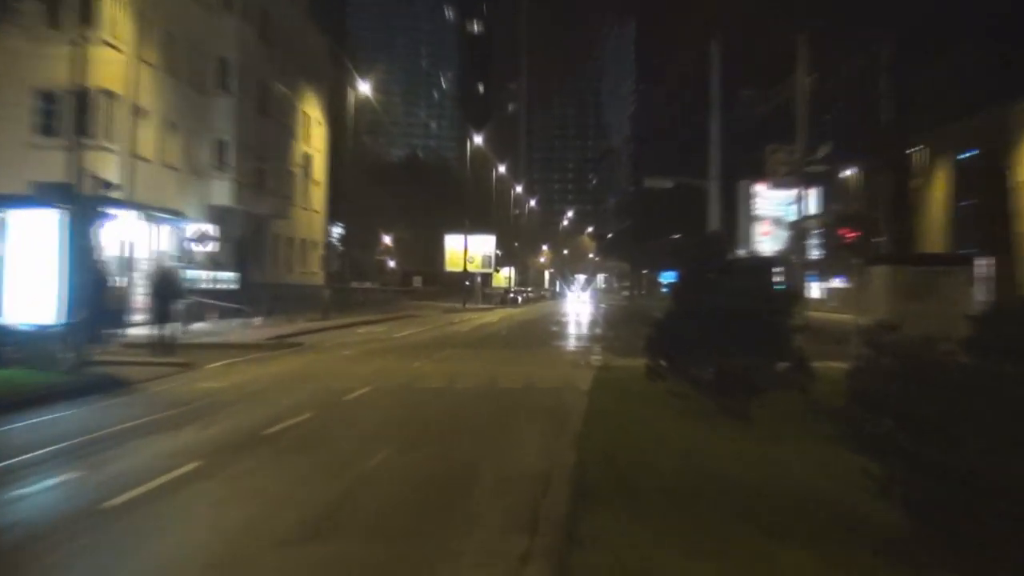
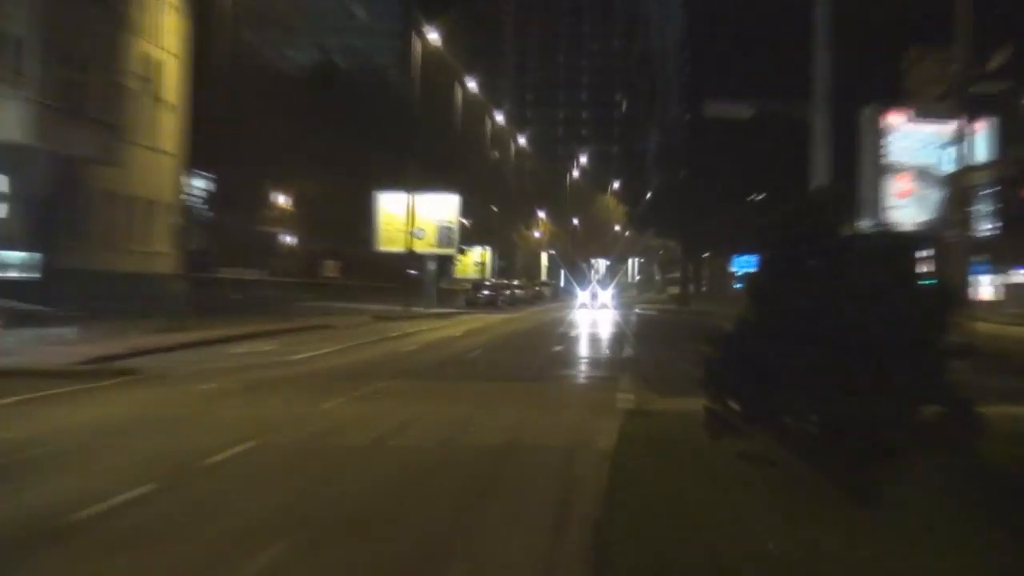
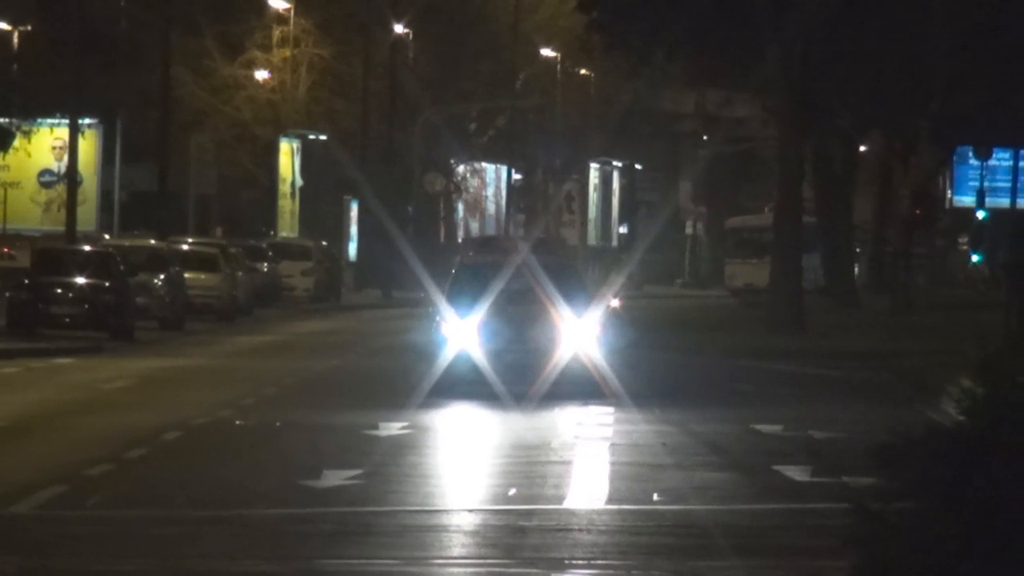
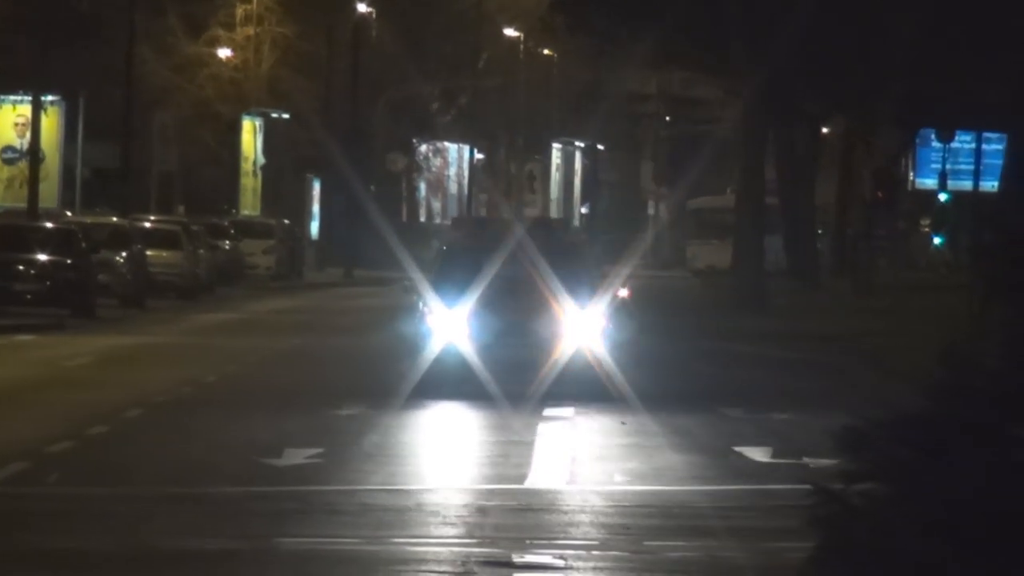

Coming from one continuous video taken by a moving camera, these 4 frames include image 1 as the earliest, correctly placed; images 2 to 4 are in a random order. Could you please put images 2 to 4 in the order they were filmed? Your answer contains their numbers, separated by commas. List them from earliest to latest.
2, 3, 4
